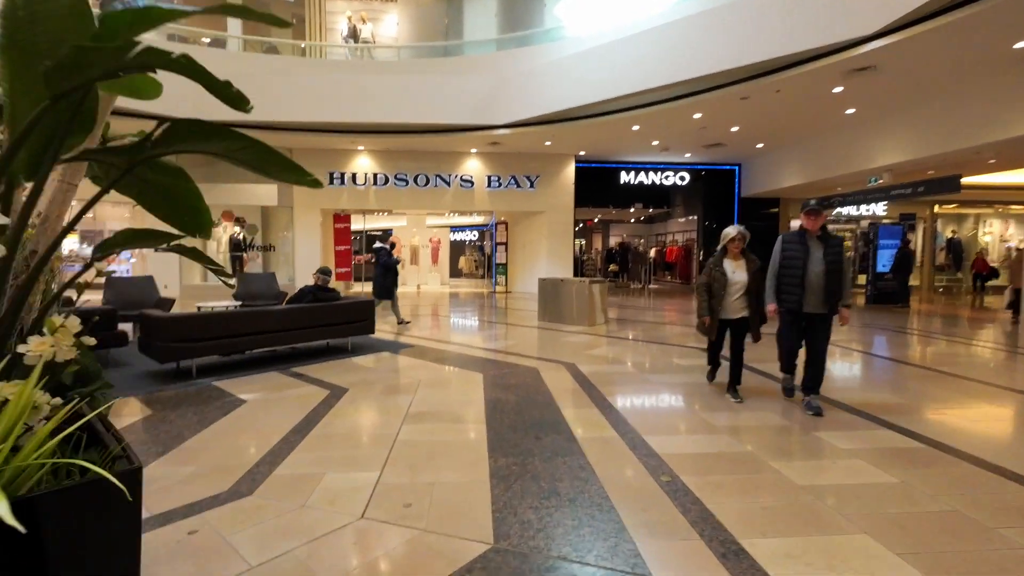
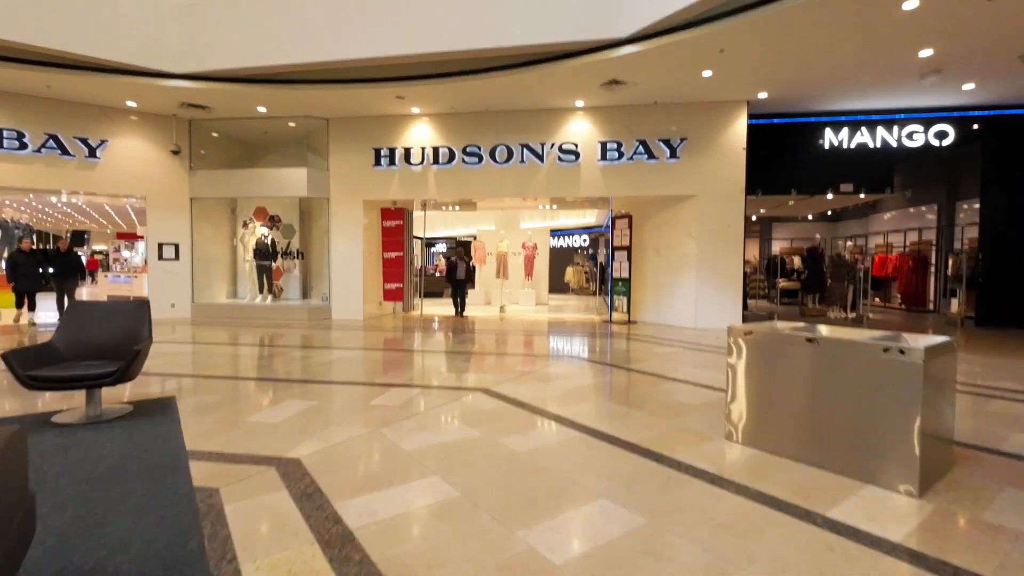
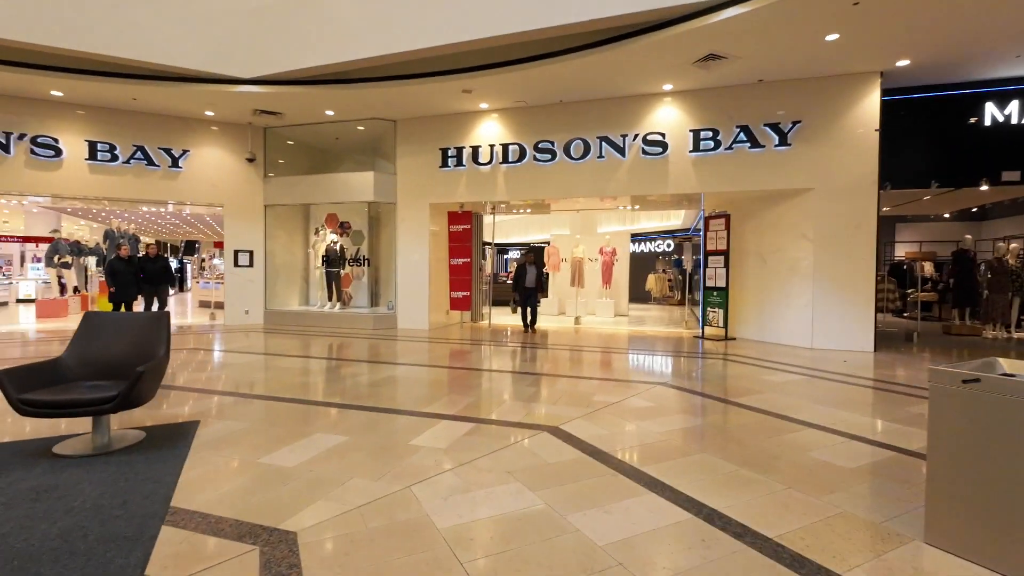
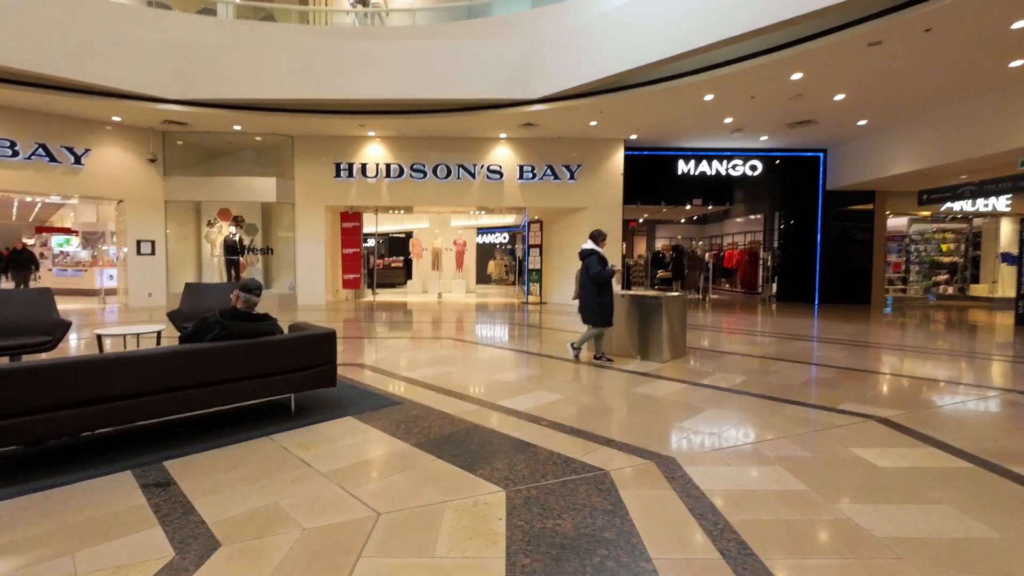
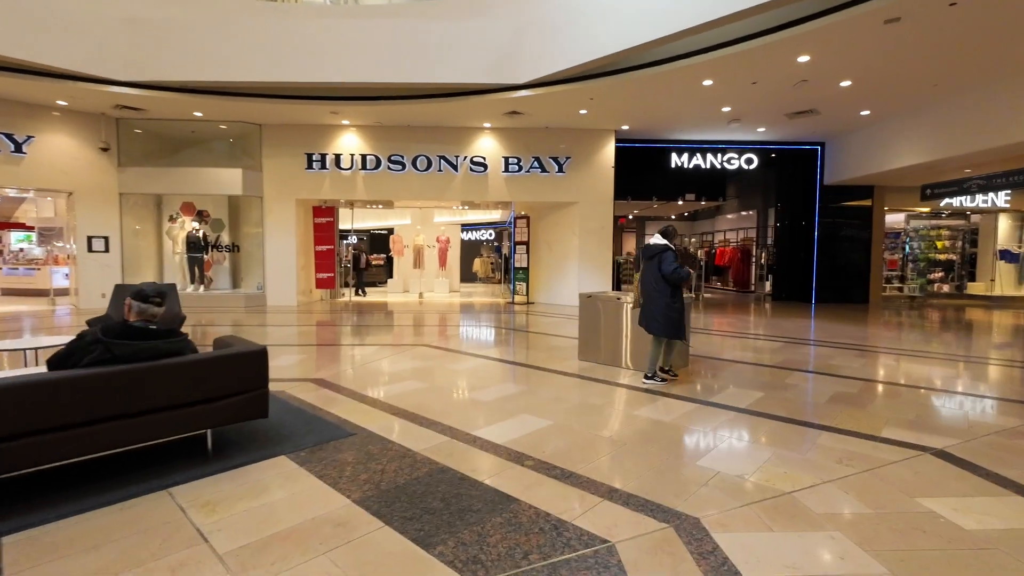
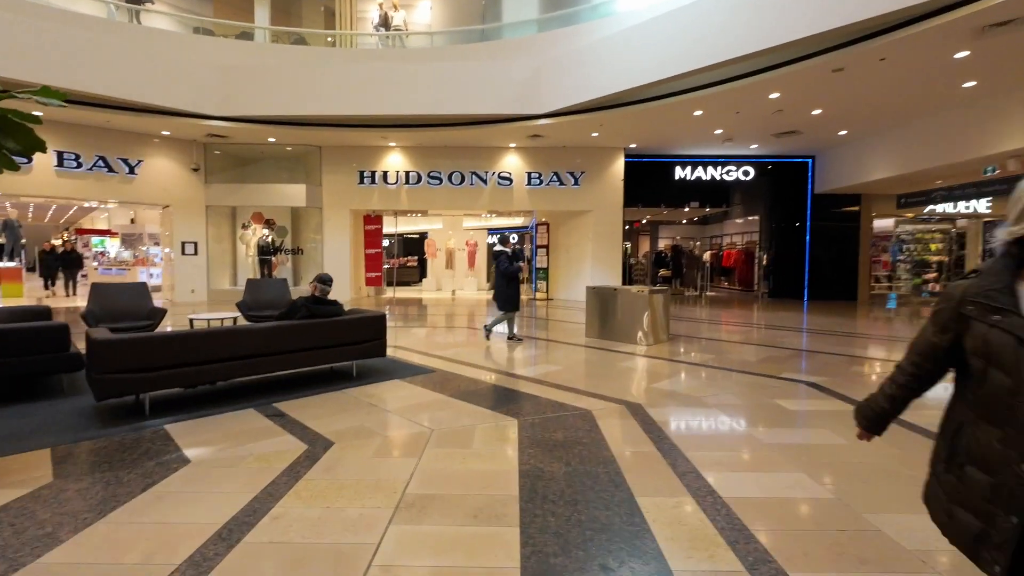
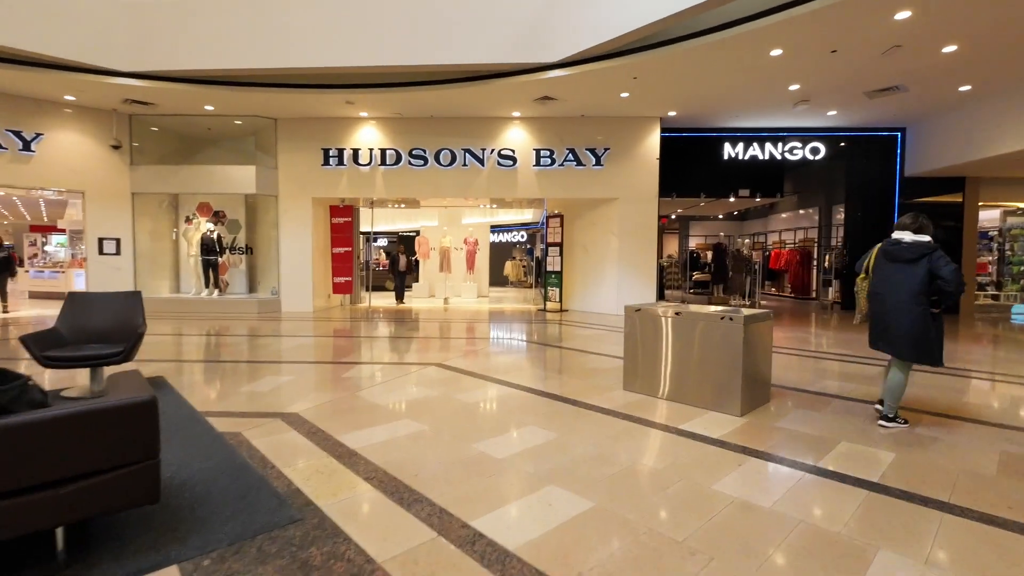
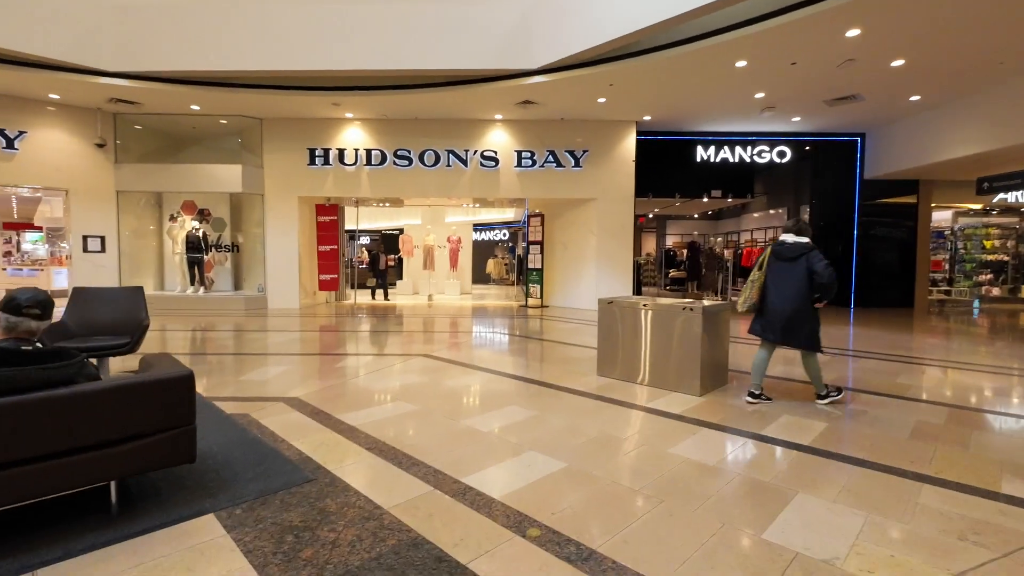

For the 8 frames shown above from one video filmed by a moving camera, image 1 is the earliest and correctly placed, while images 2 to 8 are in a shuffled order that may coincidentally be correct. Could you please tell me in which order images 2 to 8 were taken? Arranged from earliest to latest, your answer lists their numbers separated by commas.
6, 4, 5, 8, 7, 2, 3
